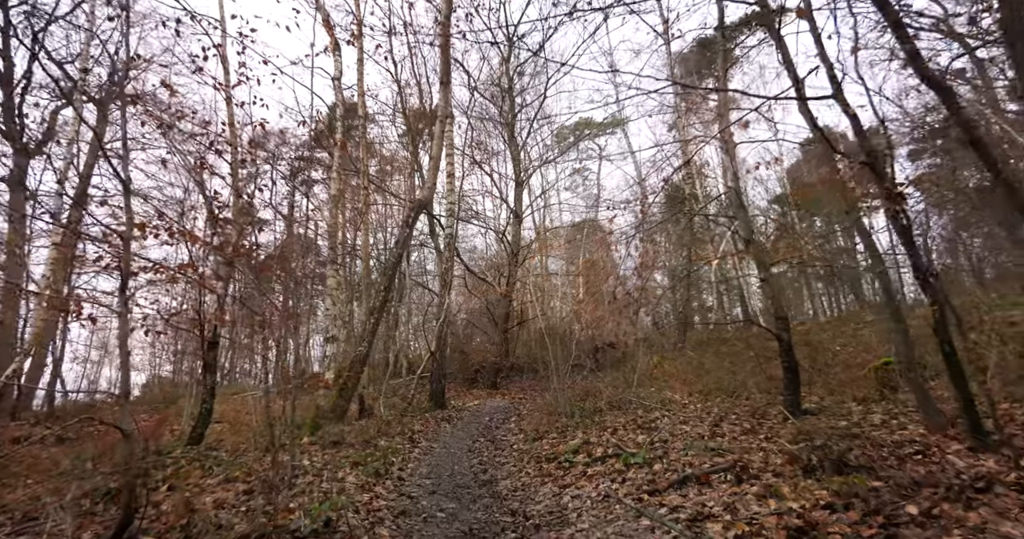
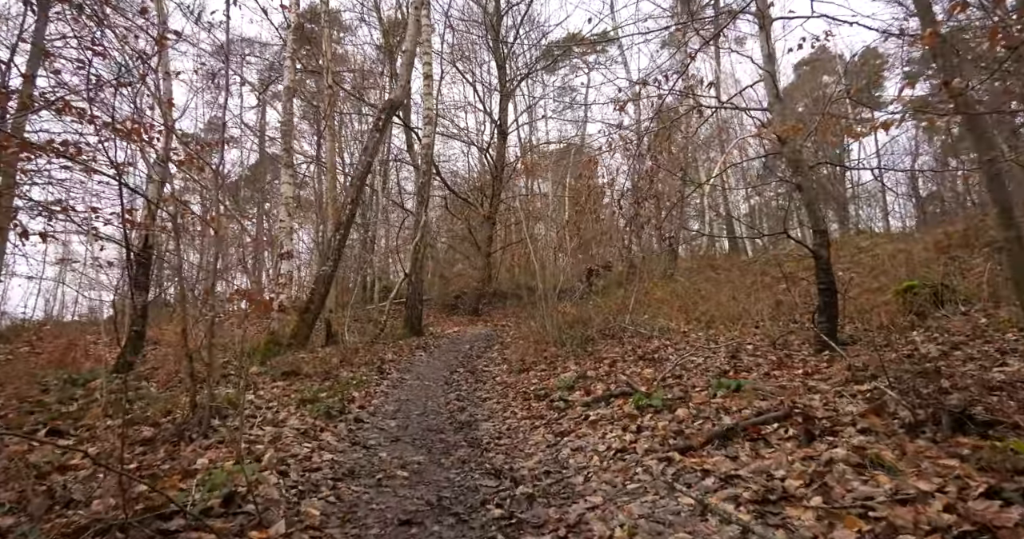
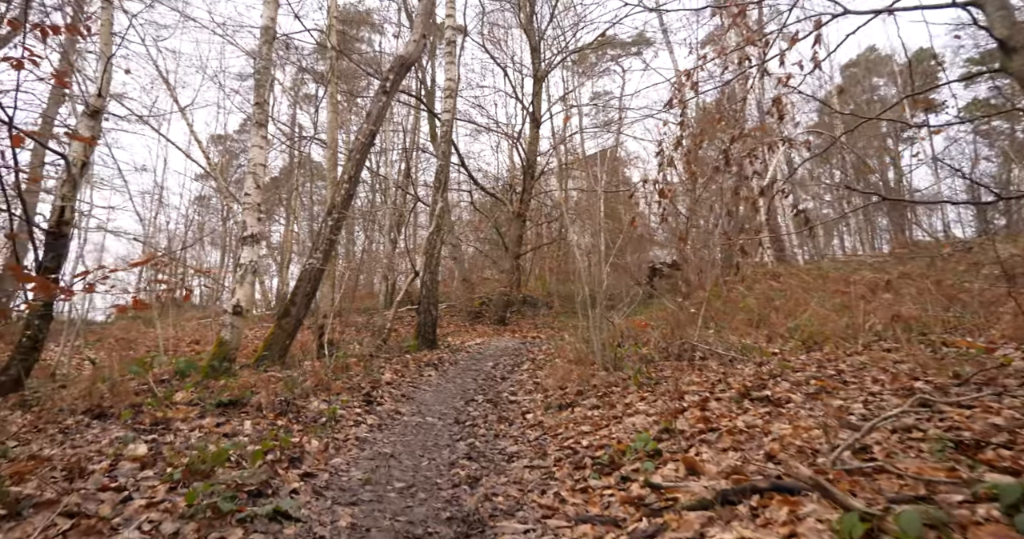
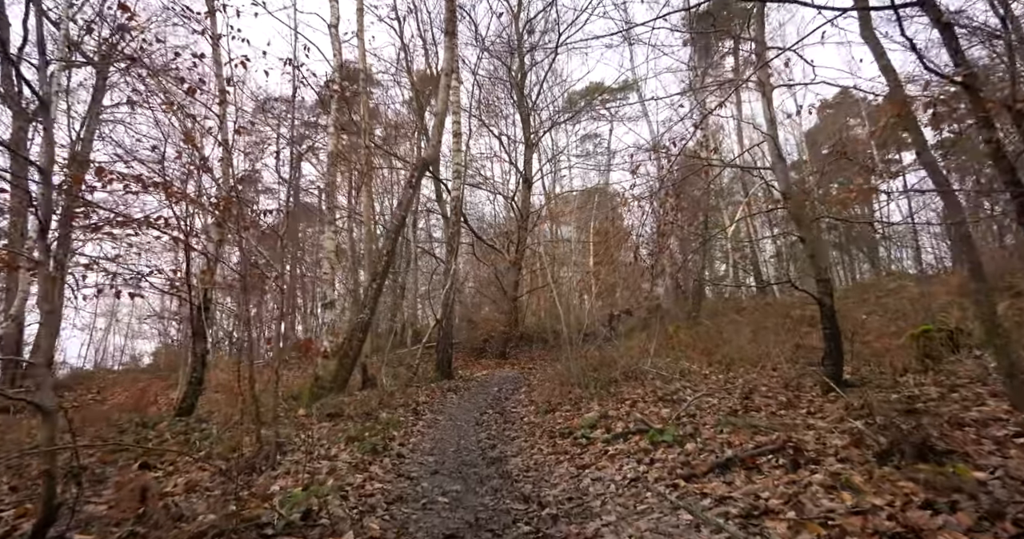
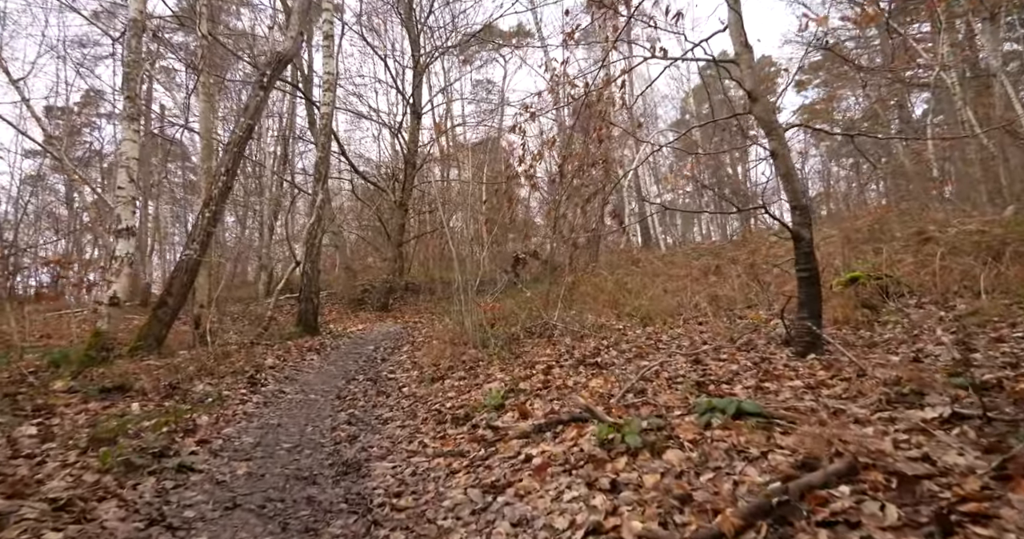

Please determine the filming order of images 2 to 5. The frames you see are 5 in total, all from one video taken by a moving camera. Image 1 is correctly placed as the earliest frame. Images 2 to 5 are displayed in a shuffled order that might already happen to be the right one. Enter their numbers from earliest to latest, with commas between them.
4, 2, 5, 3
